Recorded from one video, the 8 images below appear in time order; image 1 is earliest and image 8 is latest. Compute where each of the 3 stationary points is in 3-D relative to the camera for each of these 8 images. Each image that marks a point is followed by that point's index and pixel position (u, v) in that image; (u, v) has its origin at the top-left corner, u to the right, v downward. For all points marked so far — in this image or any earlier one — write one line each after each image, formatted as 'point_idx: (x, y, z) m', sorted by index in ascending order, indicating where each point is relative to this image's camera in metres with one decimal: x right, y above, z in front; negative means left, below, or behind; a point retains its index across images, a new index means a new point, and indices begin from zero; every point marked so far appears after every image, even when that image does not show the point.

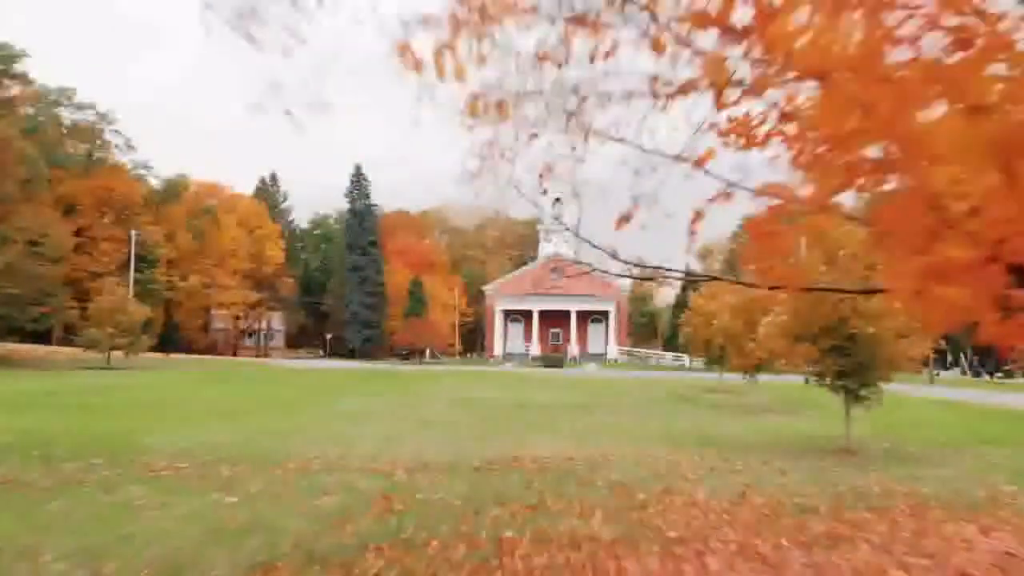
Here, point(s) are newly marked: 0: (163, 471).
0: (-5.5, -2.9, +15.7) m
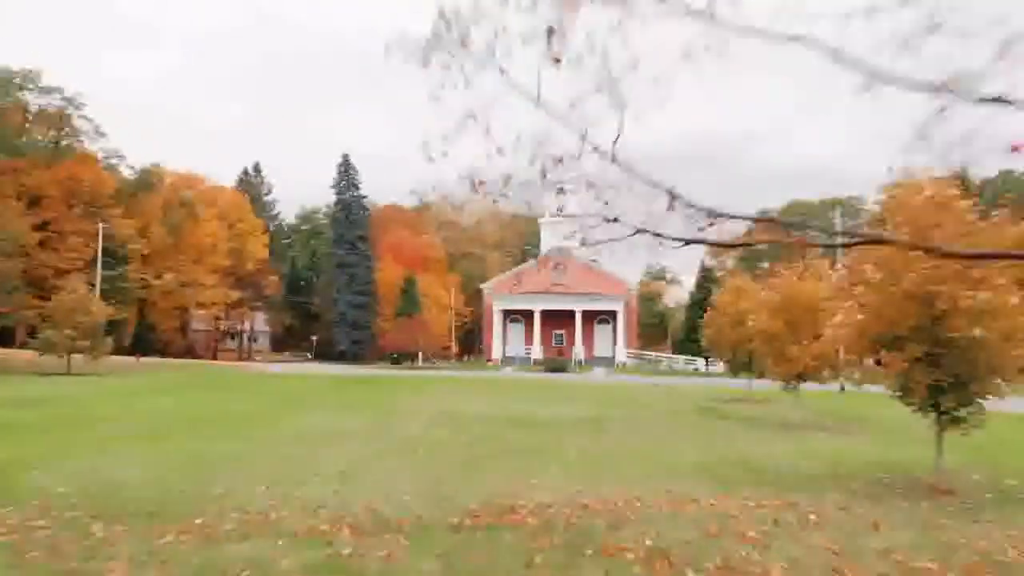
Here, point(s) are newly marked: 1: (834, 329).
0: (-5.6, -2.7, +11.1) m
1: (+5.5, -0.7, +16.9) m
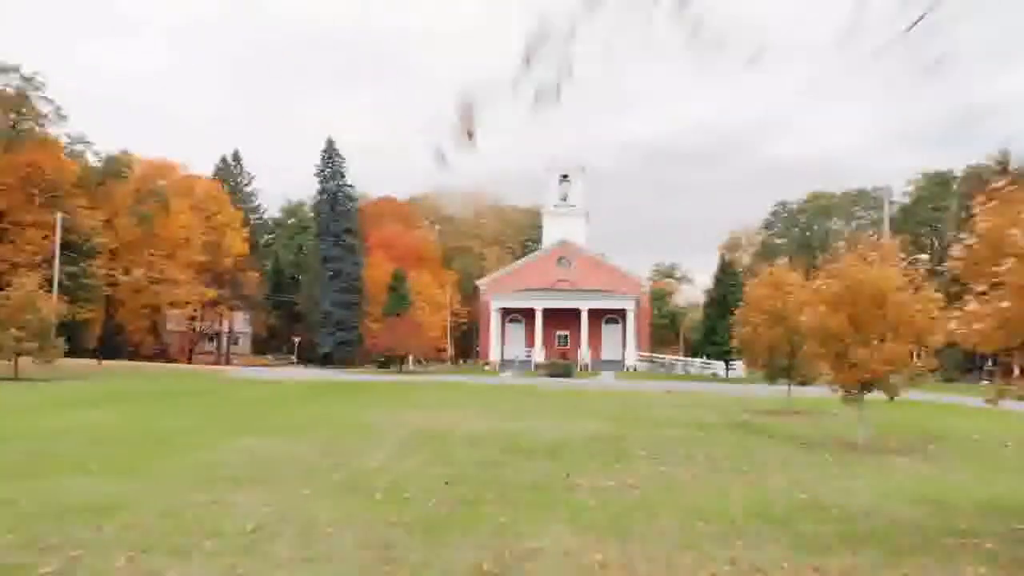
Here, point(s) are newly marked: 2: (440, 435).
0: (-5.7, -2.4, +6.1) m
1: (+5.4, -0.4, +12.0) m
2: (-1.2, -2.6, +18.0) m
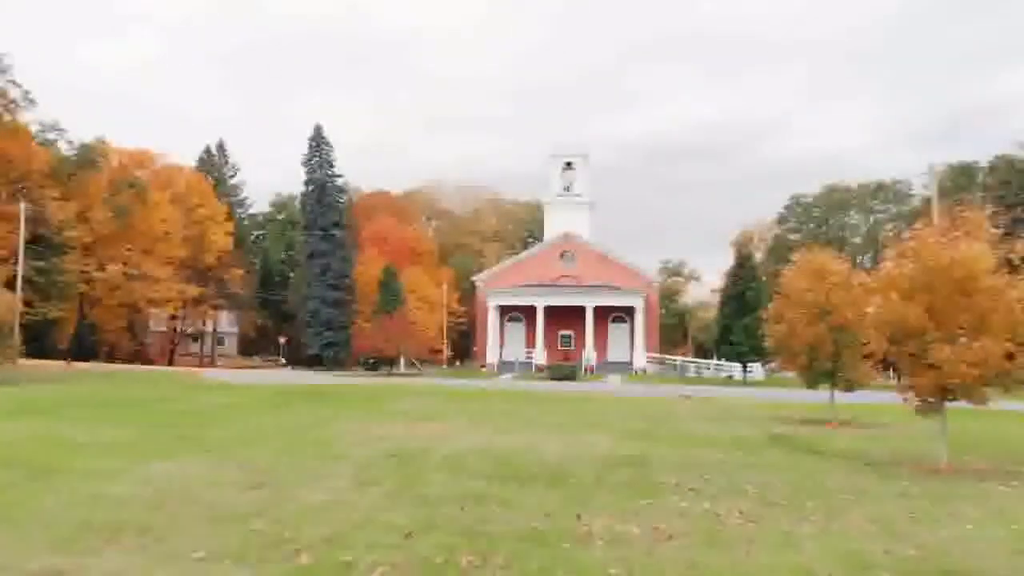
0: (-5.8, -2.2, +2.8) m
1: (+5.3, -0.2, +8.6) m
2: (-1.3, -2.4, +14.6) m
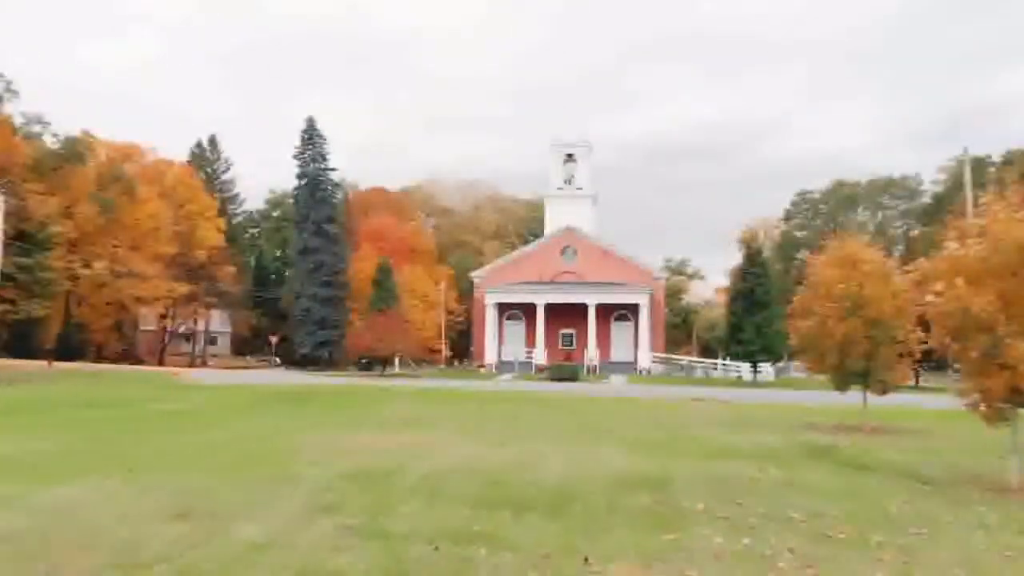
0: (-5.9, -2.1, +1.1) m
1: (+5.2, -0.1, +6.9) m
2: (-1.3, -2.2, +13.0) m
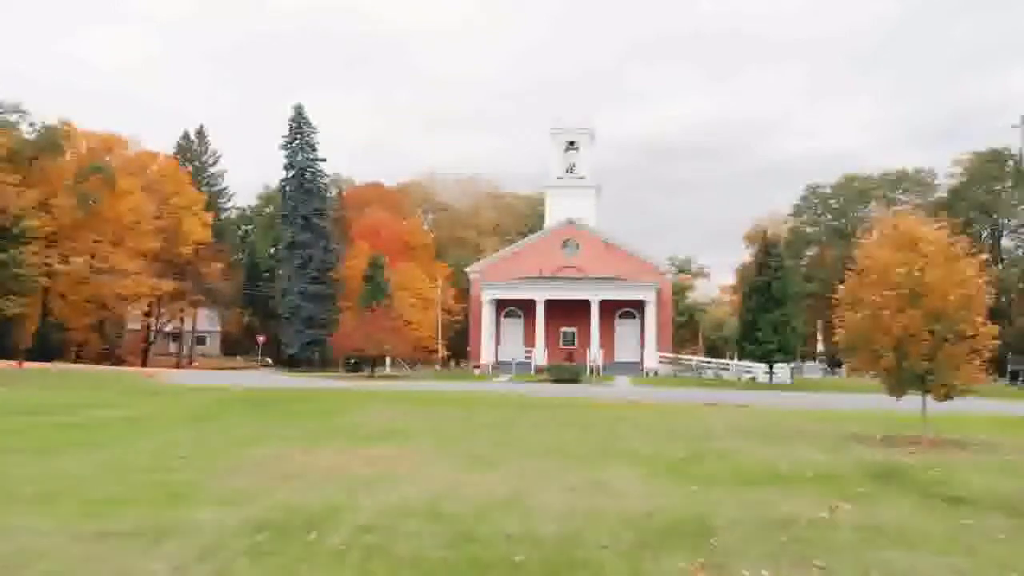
0: (-6.0, -1.9, -1.3) m
1: (+5.1, +0.1, +4.5) m
2: (-1.4, -2.1, +10.5) m
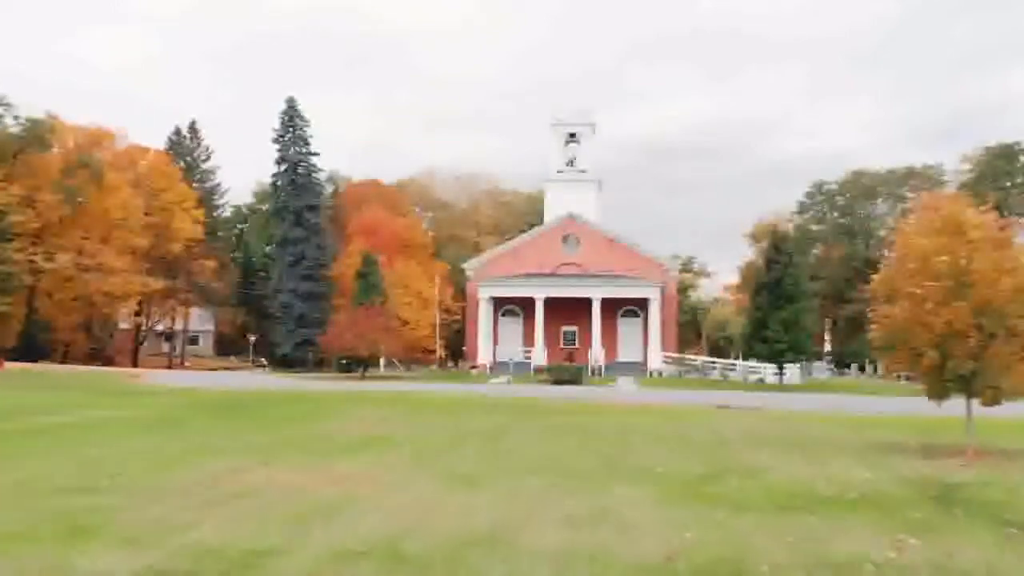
0: (-6.1, -1.8, -2.7) m
1: (+5.0, +0.2, +3.1) m
2: (-1.5, -2.0, +9.2) m
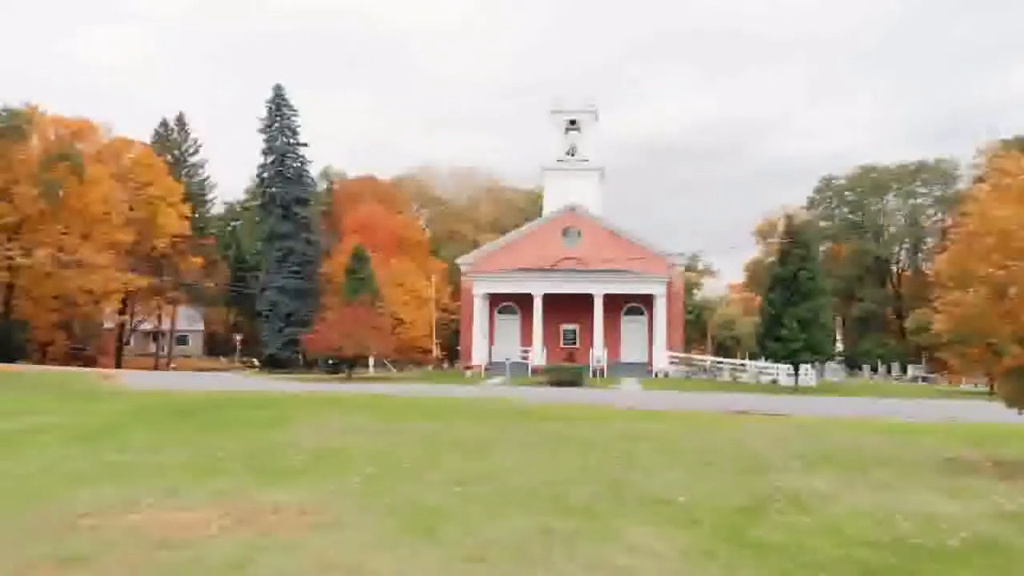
0: (-6.2, -1.6, -4.7) m
1: (+4.9, +0.4, +1.1) m
2: (-1.6, -1.8, +7.1) m
